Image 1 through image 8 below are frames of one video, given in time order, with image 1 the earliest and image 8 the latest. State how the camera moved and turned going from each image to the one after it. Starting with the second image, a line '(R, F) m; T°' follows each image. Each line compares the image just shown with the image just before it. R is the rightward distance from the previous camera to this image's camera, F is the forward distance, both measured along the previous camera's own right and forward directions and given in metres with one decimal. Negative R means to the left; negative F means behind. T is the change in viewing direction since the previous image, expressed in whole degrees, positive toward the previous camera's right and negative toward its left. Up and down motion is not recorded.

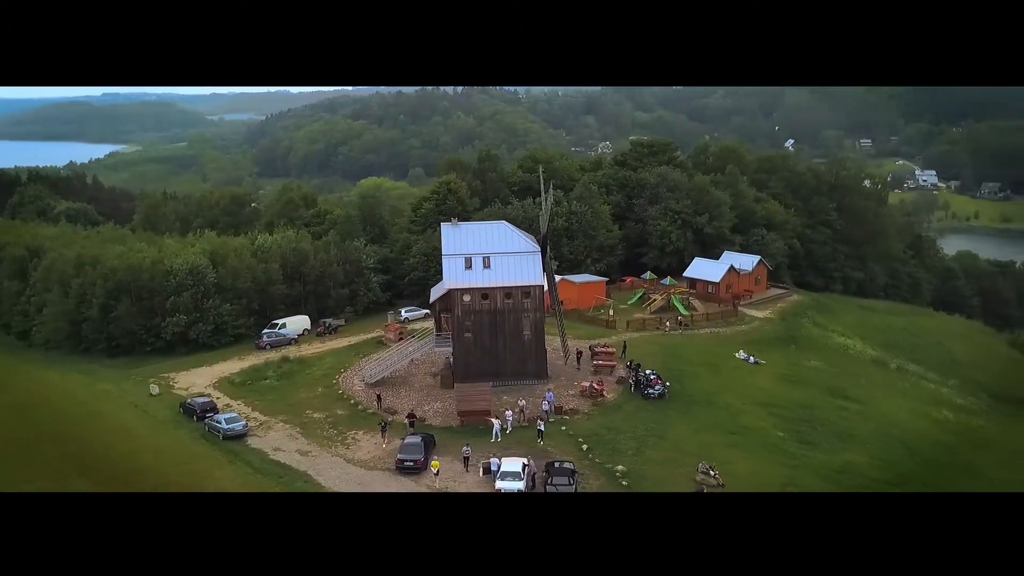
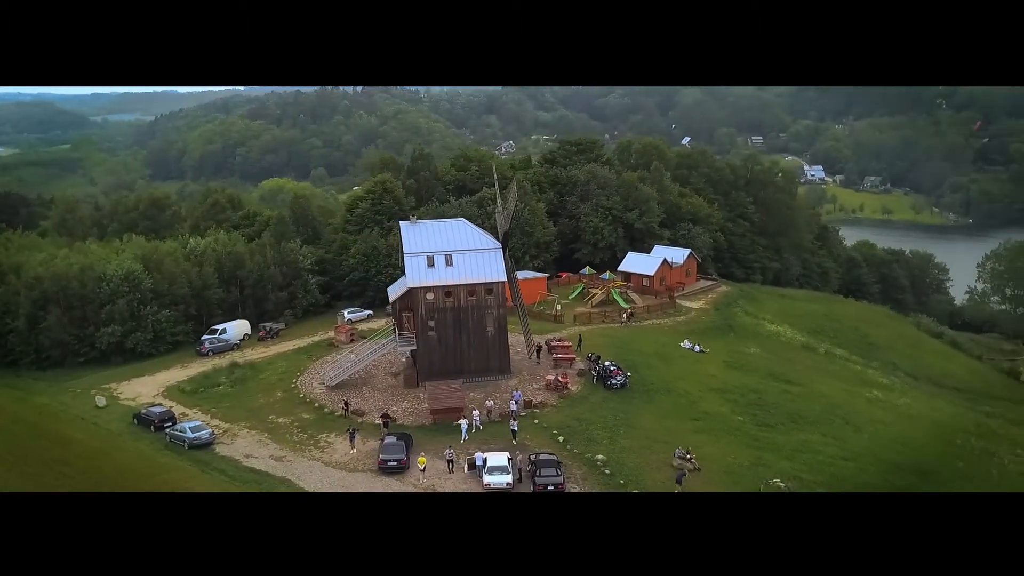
(-2.3, -0.1) m; +7°
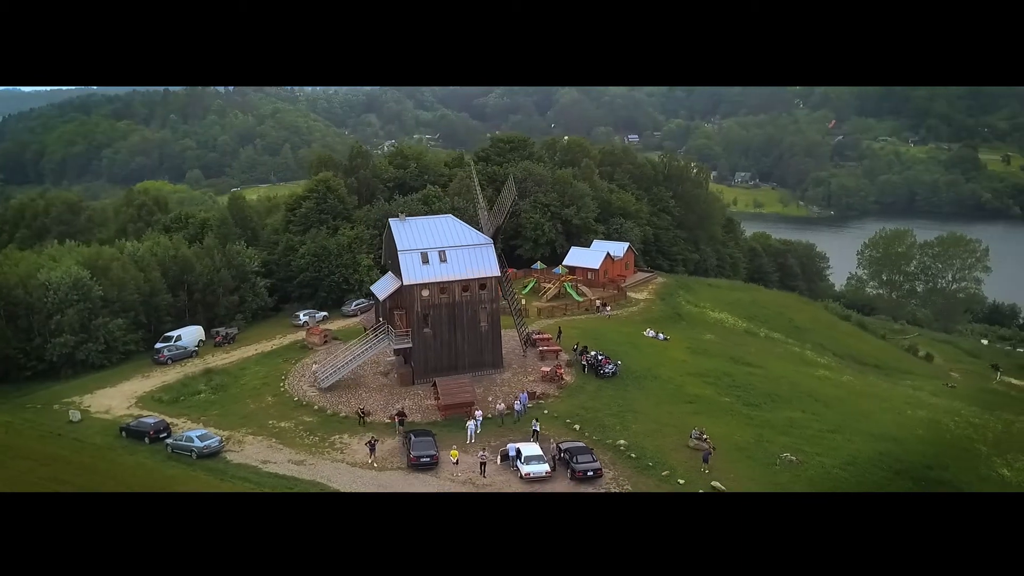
(-4.5, 0.0) m; +8°
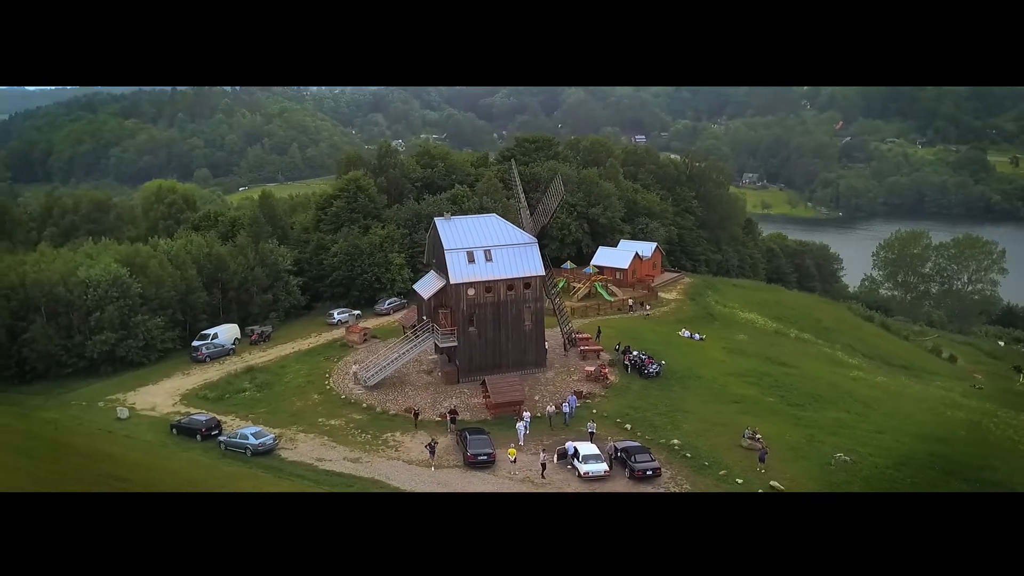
(-1.6, 0.0) m; 0°
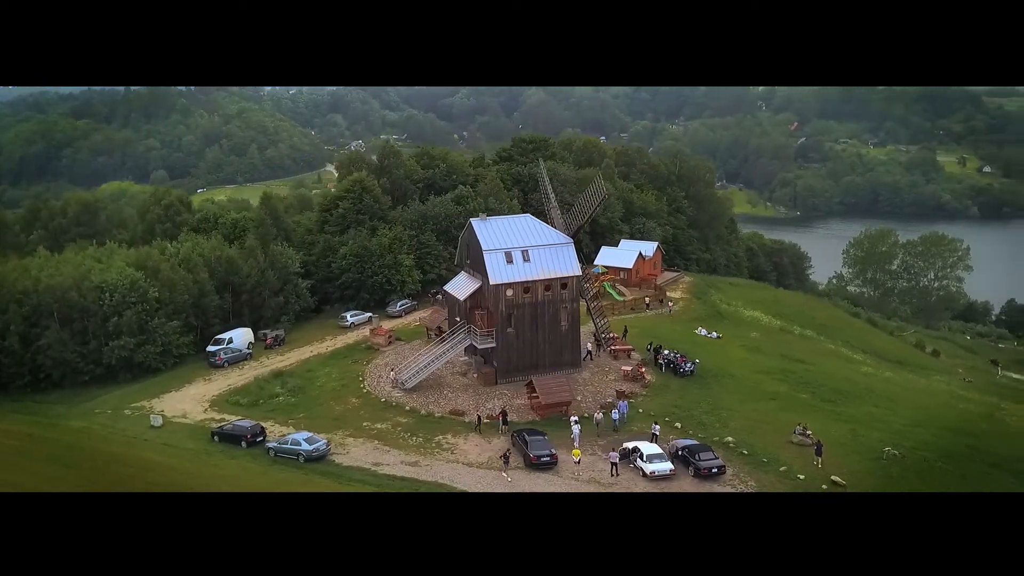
(-3.1, +0.2) m; +3°
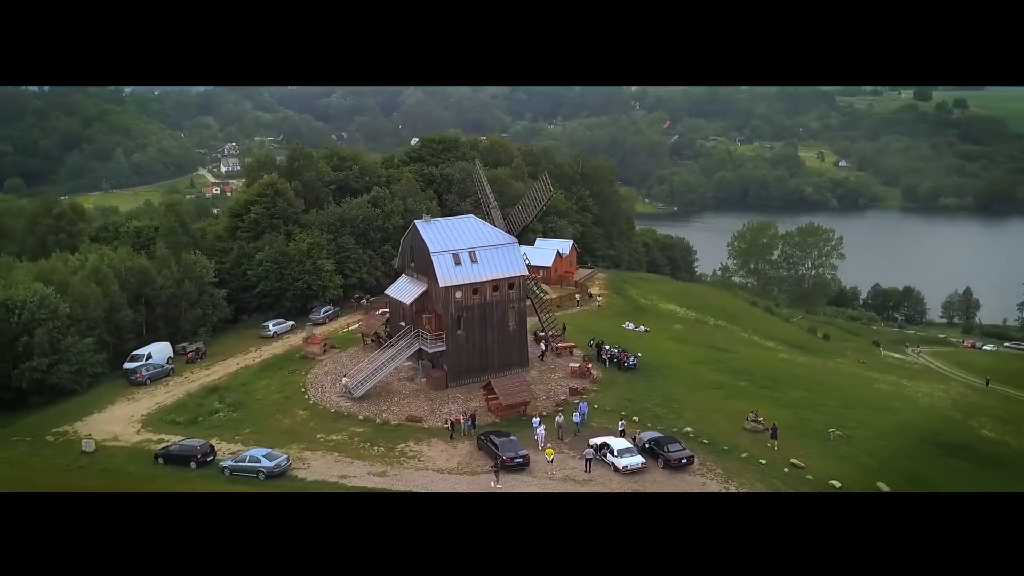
(-2.5, +0.4) m; +8°
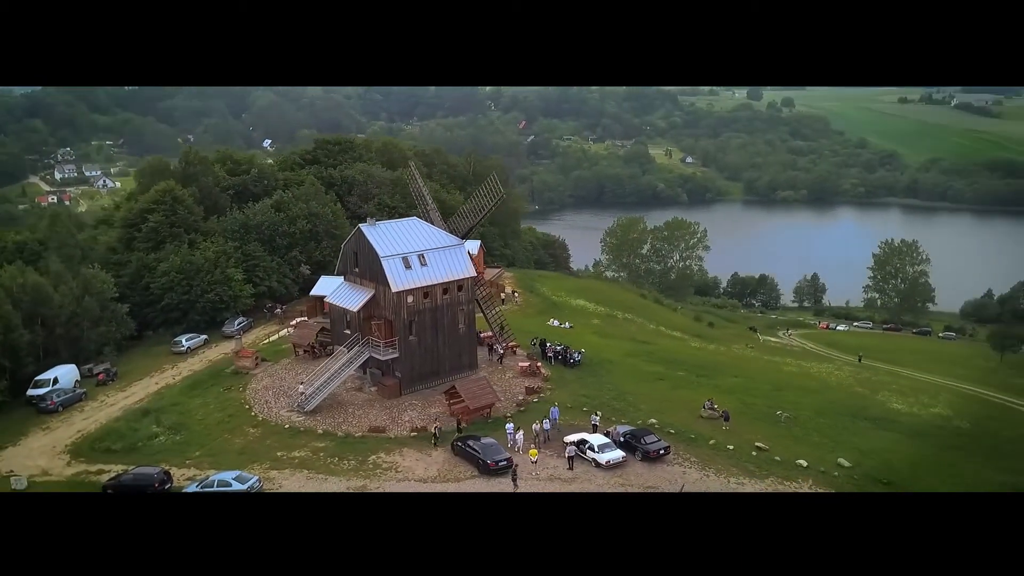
(-3.4, +0.5) m; +10°
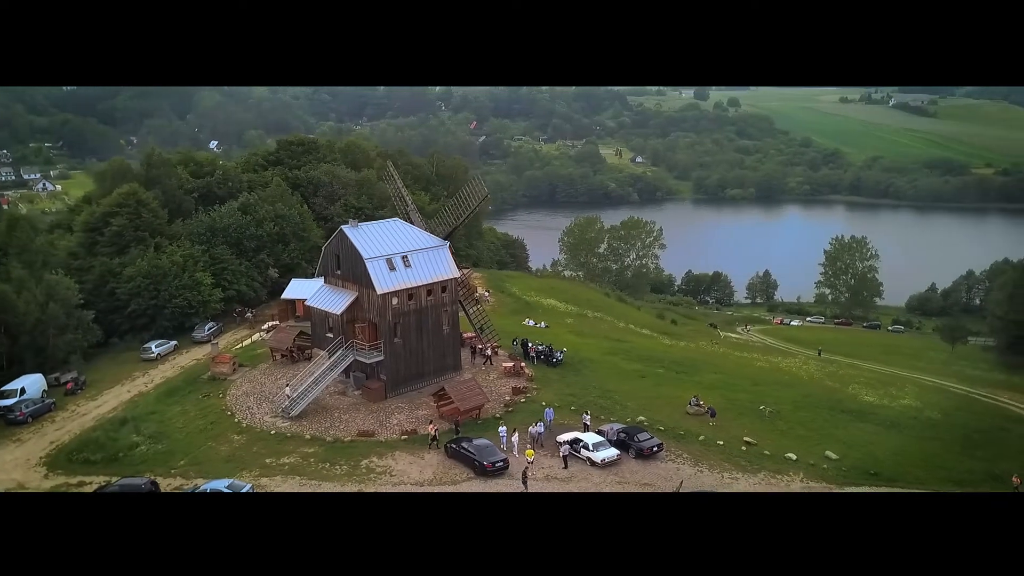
(-1.2, +0.1) m; +3°
